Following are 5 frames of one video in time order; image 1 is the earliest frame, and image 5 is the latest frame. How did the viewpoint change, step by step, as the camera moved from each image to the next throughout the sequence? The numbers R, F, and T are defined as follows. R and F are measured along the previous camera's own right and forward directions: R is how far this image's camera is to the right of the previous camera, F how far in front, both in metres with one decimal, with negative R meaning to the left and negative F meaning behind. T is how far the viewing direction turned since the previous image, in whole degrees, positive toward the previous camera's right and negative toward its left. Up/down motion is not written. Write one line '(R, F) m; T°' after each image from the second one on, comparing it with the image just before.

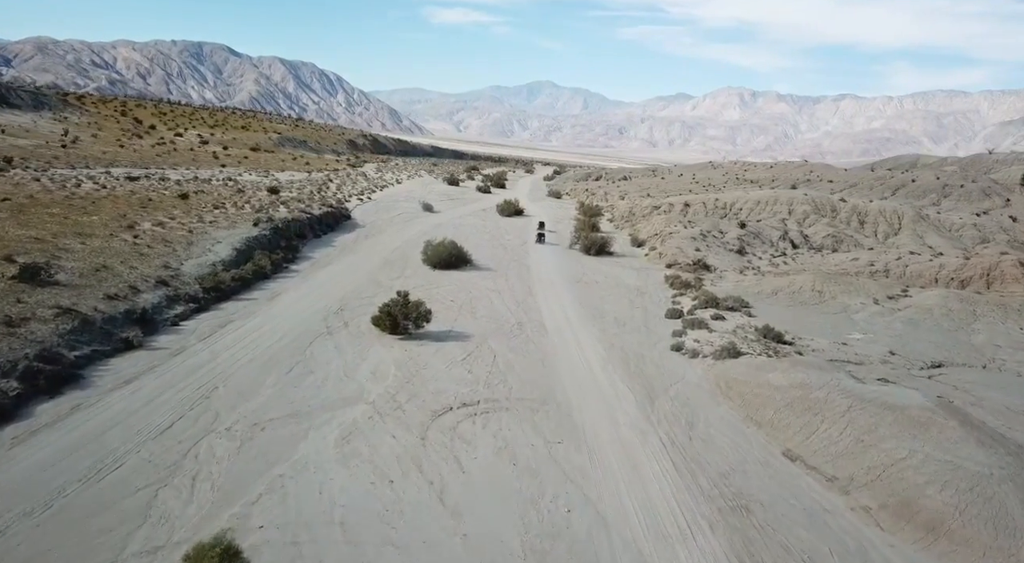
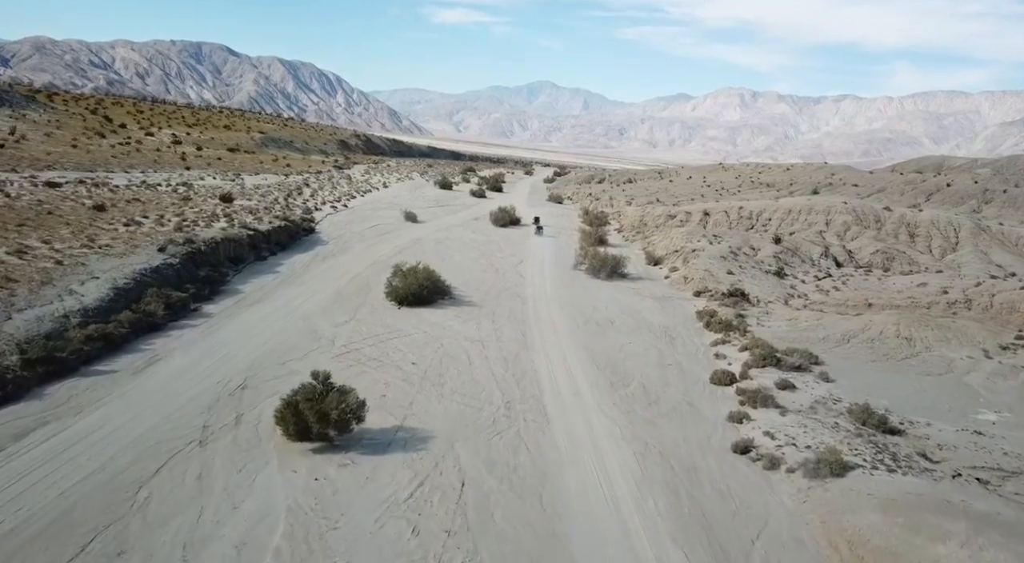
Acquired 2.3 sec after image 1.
(+0.3, +5.5) m; 0°
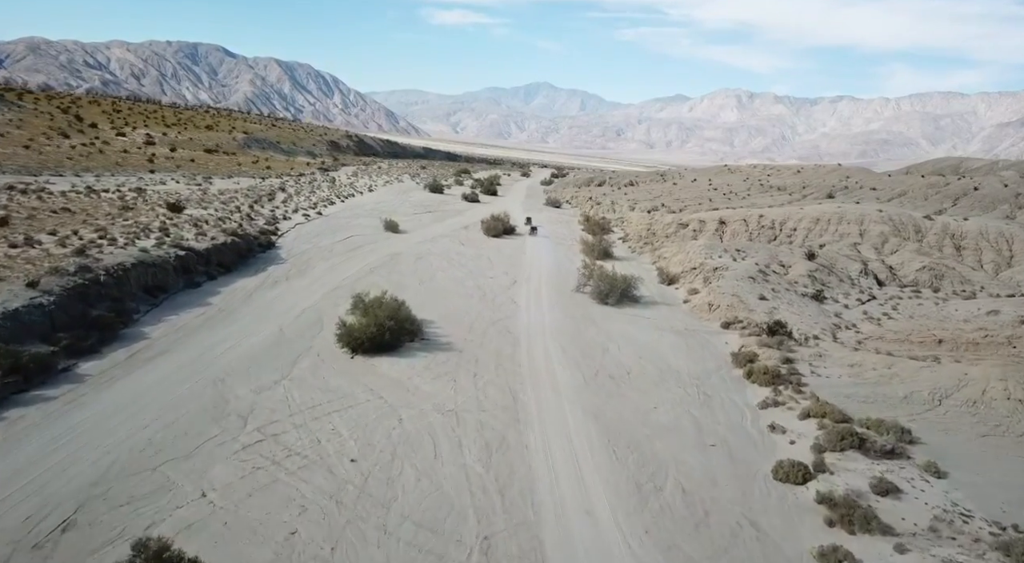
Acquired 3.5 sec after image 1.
(+0.2, +4.2) m; 0°
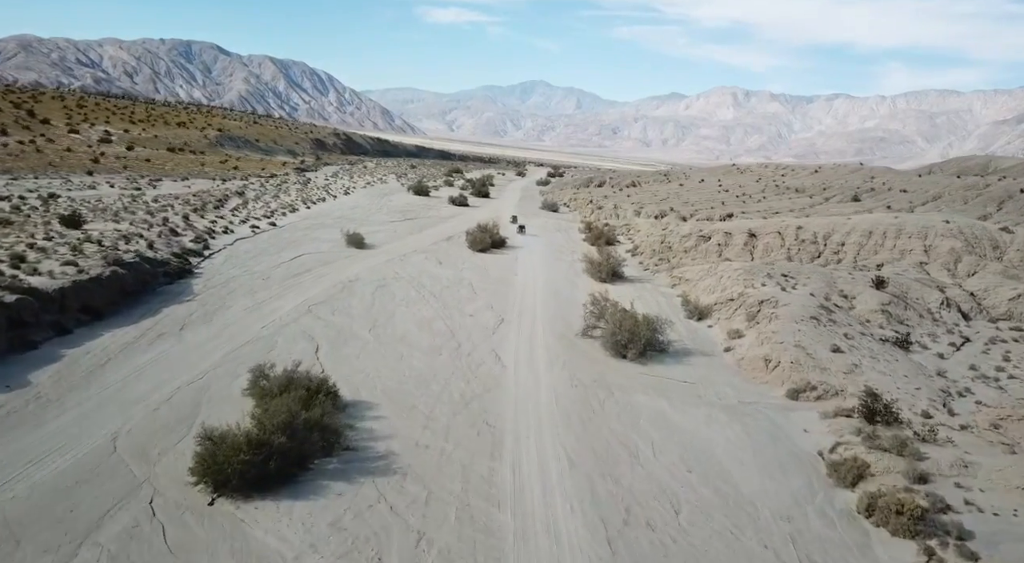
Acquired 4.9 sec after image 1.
(+0.3, +5.8) m; 0°
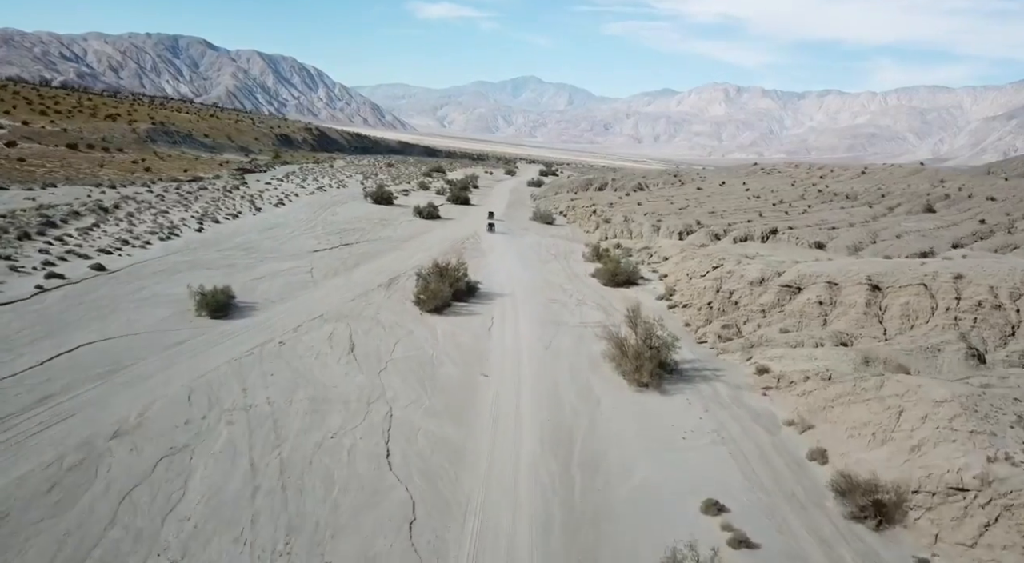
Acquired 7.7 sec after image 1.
(+0.5, +11.9) m; +1°
